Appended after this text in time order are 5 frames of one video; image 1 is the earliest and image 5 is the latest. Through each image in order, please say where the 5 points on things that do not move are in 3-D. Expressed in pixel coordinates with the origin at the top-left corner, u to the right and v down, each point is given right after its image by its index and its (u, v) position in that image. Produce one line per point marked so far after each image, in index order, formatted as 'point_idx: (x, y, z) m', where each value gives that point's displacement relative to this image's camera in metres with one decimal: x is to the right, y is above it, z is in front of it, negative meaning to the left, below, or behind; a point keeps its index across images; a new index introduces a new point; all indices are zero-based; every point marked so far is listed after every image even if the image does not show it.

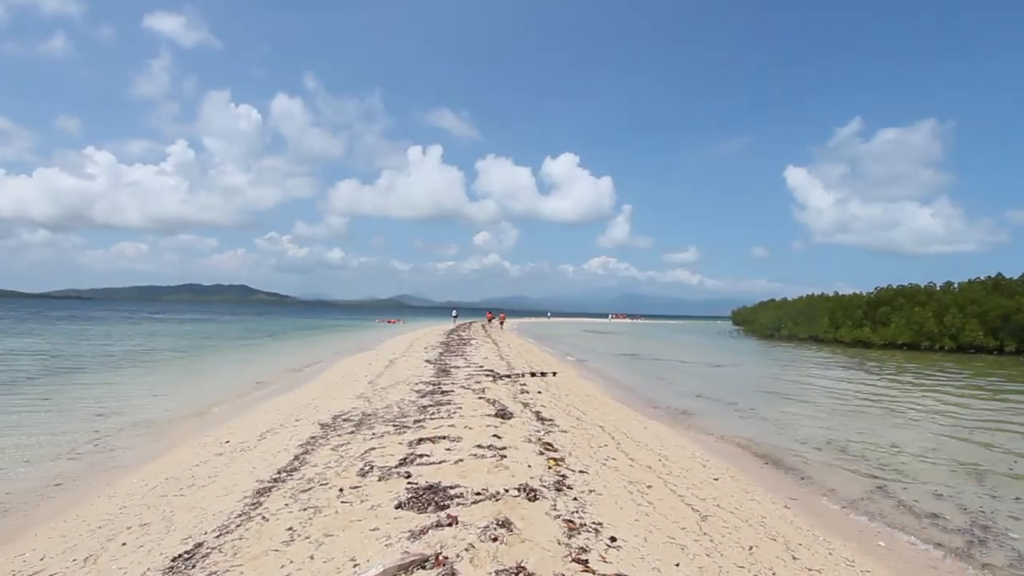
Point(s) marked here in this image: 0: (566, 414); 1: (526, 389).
0: (+1.2, -2.7, +11.7) m
1: (+0.4, -2.7, +14.3) m
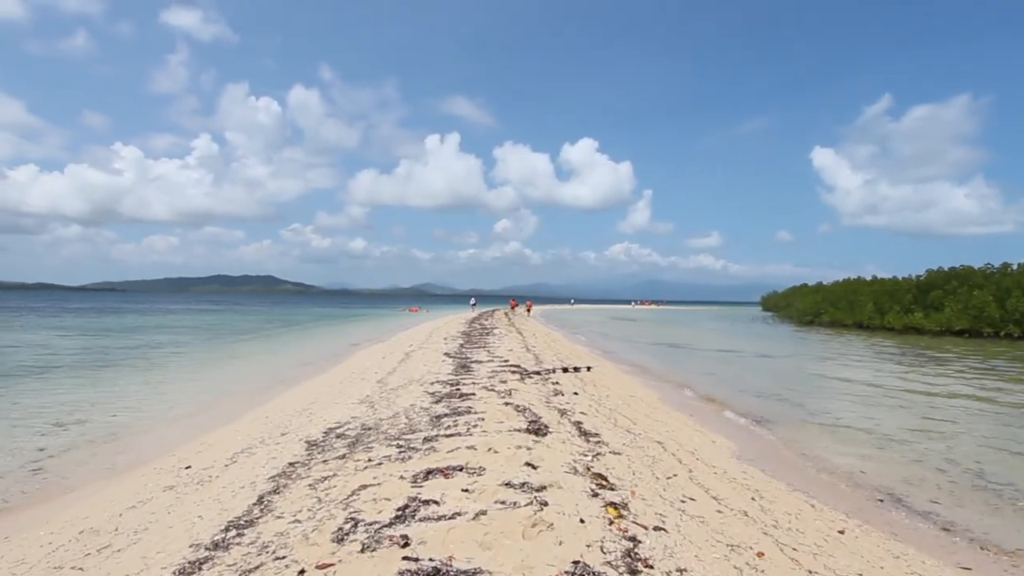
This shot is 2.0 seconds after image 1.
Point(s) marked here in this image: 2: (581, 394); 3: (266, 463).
0: (+1.8, -2.4, +9.5) m
1: (+1.1, -2.3, +12.2) m
2: (+1.6, -2.4, +12.1) m
3: (-3.3, -2.3, +7.2) m
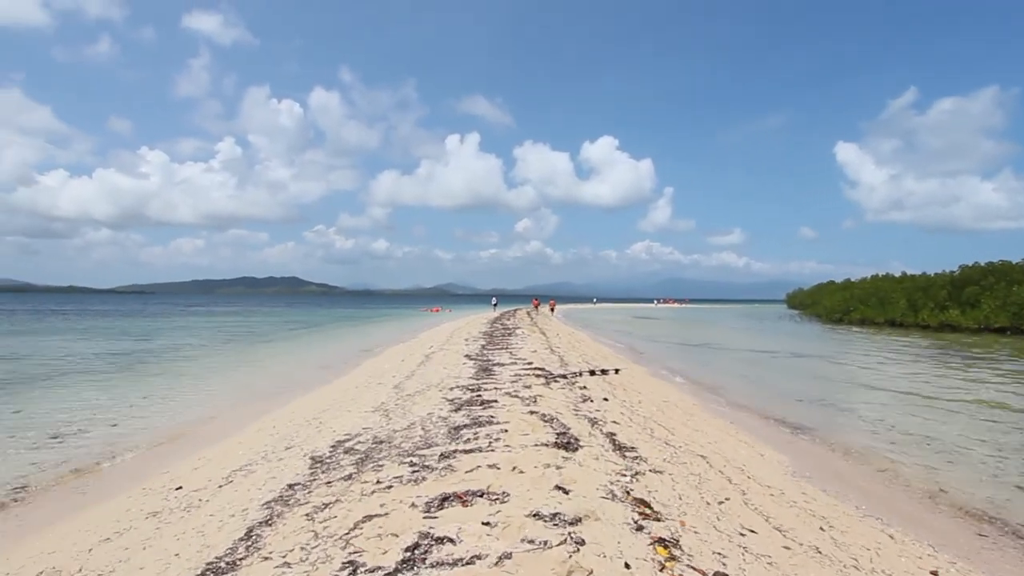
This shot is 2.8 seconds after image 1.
0: (+2.2, -2.3, +8.6) m
1: (+1.6, -2.3, +11.3) m
2: (+2.1, -2.3, +11.2) m
3: (-3.0, -2.3, +6.5) m
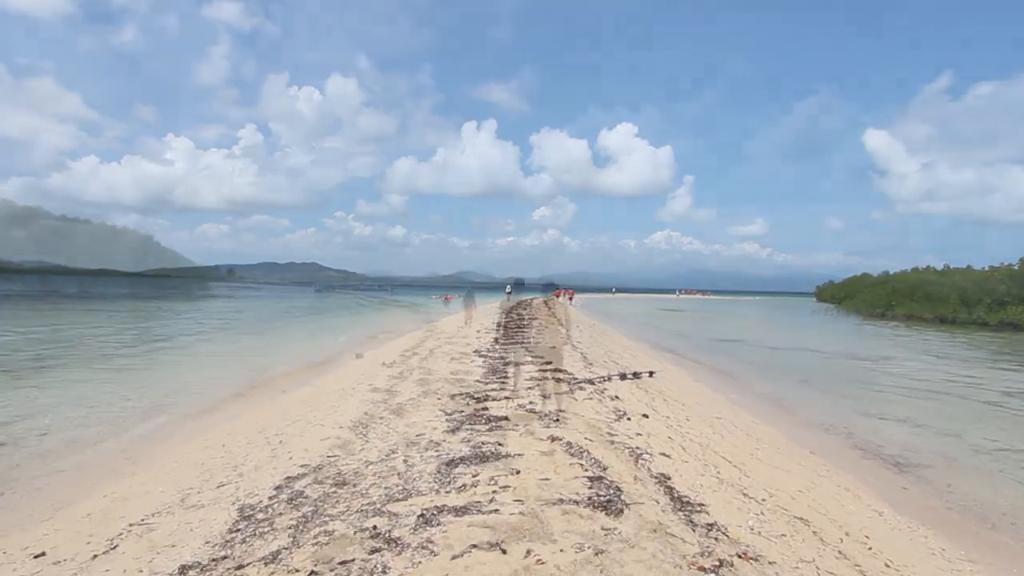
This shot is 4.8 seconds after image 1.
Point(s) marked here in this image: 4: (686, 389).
0: (+2.3, -2.2, +6.2) m
1: (+1.8, -2.0, +9.0) m
2: (+2.3, -2.1, +8.8) m
3: (-2.9, -2.2, +4.3) m
4: (+3.9, -2.3, +12.2) m
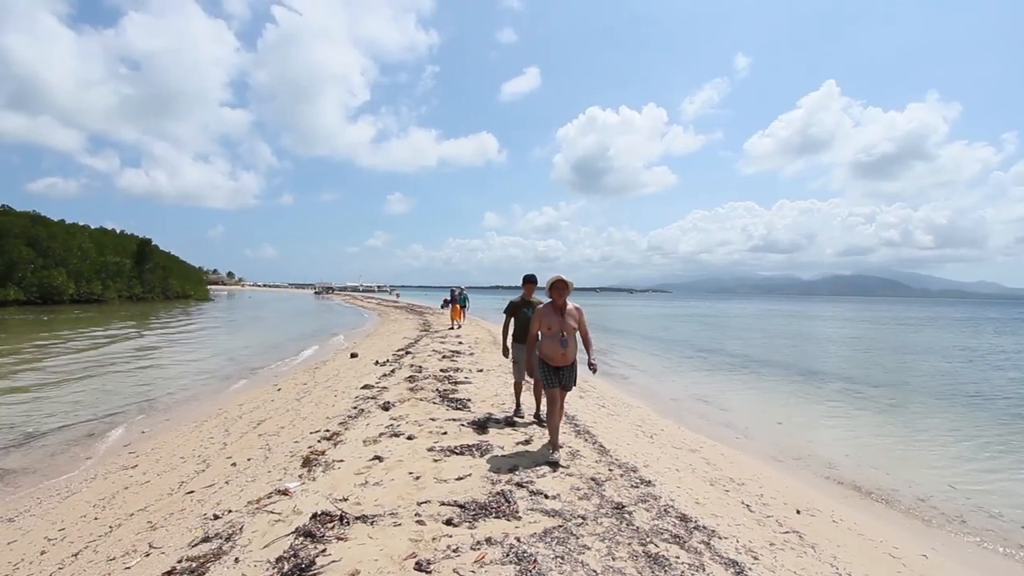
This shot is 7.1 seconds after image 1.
0: (+2.1, -2.4, +6.5) m
1: (+1.6, -2.3, +9.3) m
2: (+2.1, -2.4, +9.1) m
3: (-3.2, -2.3, +4.7) m
4: (+3.8, -2.6, +12.4) m
